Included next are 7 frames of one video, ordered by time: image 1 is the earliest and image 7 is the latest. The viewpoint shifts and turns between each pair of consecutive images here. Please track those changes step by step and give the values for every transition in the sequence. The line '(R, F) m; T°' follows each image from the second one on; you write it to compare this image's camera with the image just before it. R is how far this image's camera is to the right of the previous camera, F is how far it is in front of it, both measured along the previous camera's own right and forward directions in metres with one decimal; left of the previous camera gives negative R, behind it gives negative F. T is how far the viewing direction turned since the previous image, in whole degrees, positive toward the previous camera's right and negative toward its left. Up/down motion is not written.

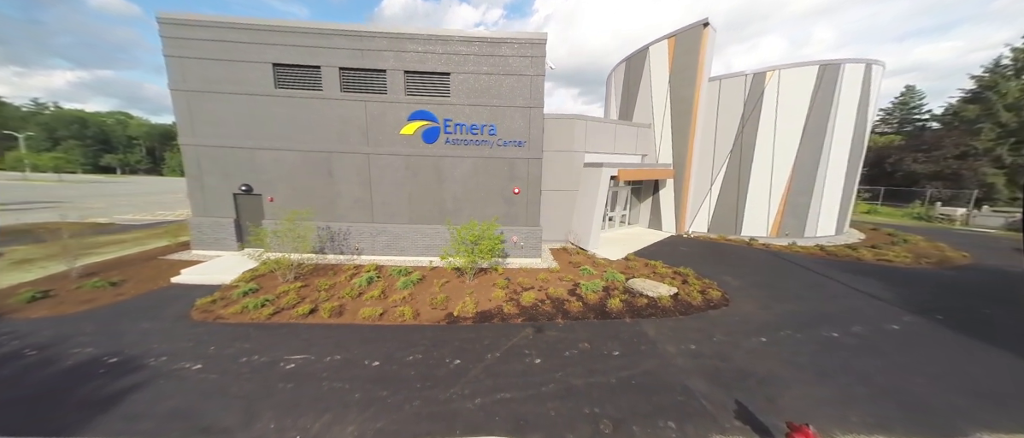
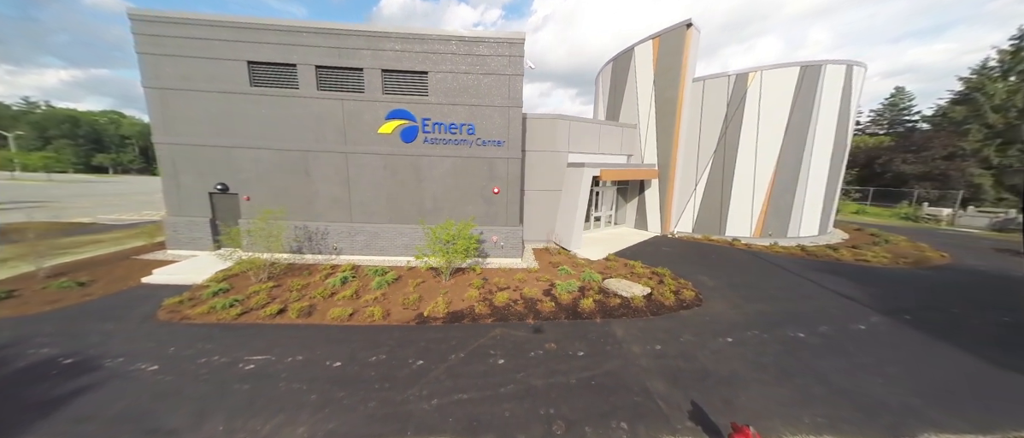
(+0.7, 0.0) m; 0°
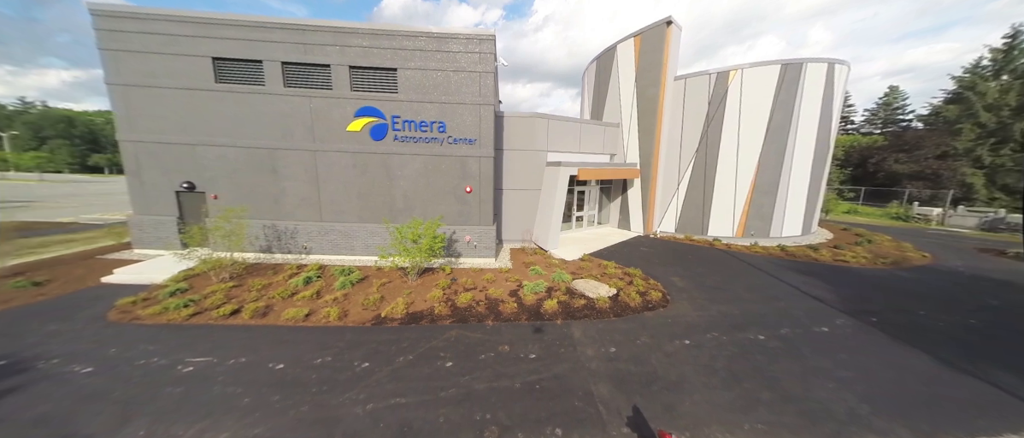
(+1.0, +0.1) m; 0°
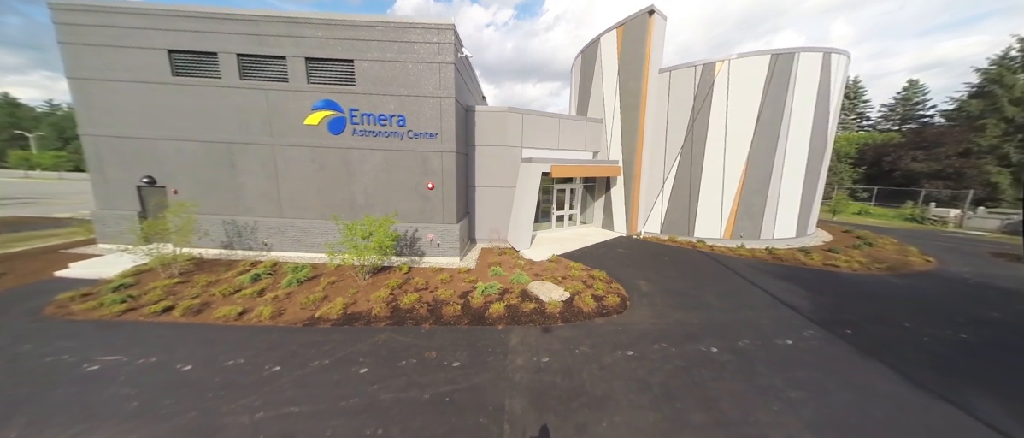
(+1.5, +0.4) m; -2°
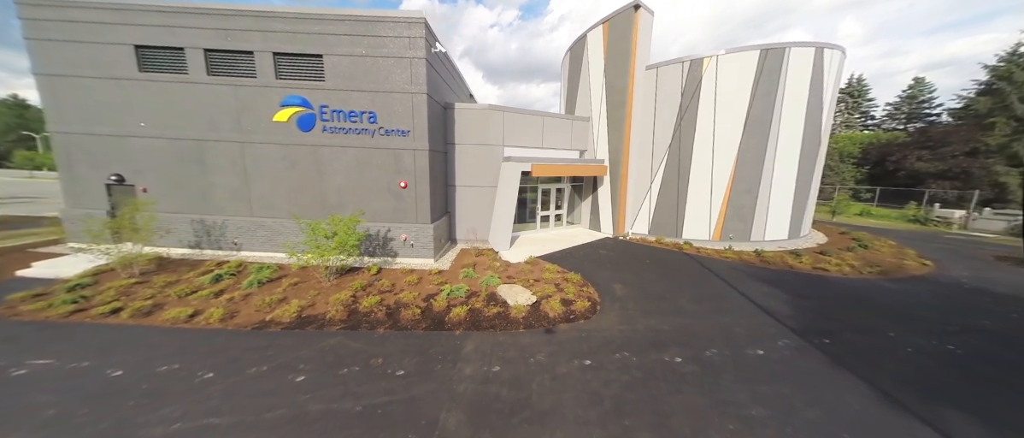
(+0.9, +0.3) m; -1°
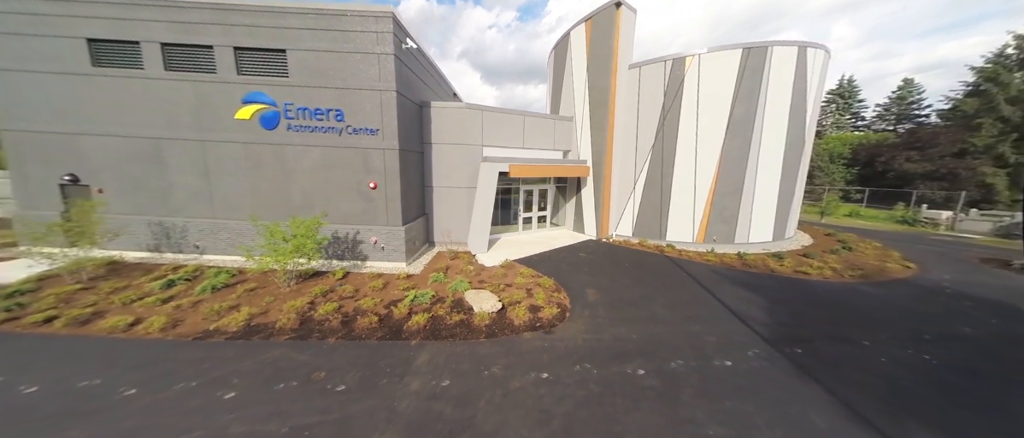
(+0.8, +0.3) m; 0°
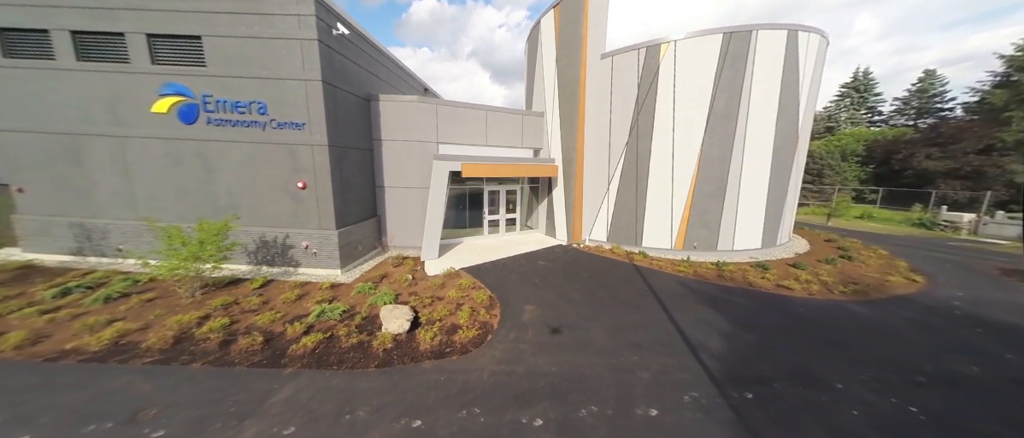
(+1.9, +0.9) m; -2°
